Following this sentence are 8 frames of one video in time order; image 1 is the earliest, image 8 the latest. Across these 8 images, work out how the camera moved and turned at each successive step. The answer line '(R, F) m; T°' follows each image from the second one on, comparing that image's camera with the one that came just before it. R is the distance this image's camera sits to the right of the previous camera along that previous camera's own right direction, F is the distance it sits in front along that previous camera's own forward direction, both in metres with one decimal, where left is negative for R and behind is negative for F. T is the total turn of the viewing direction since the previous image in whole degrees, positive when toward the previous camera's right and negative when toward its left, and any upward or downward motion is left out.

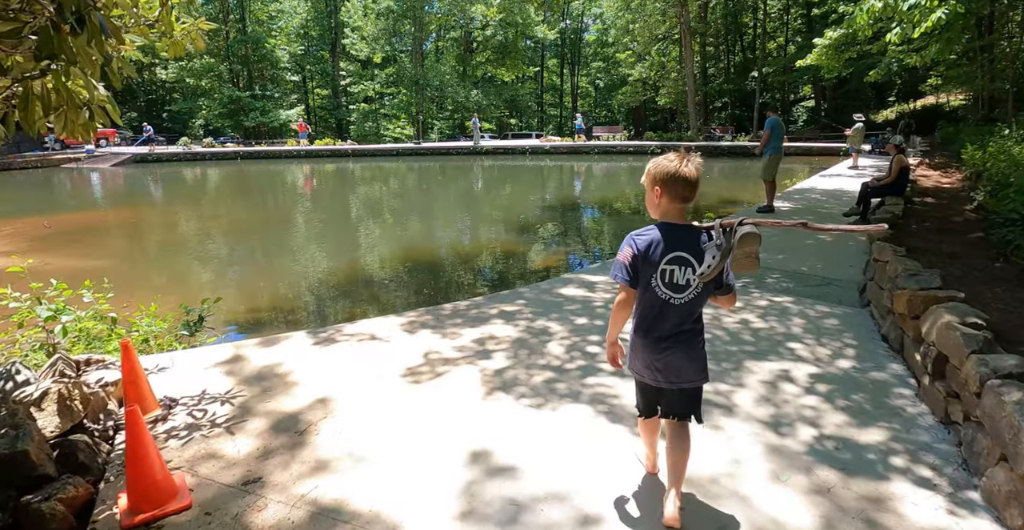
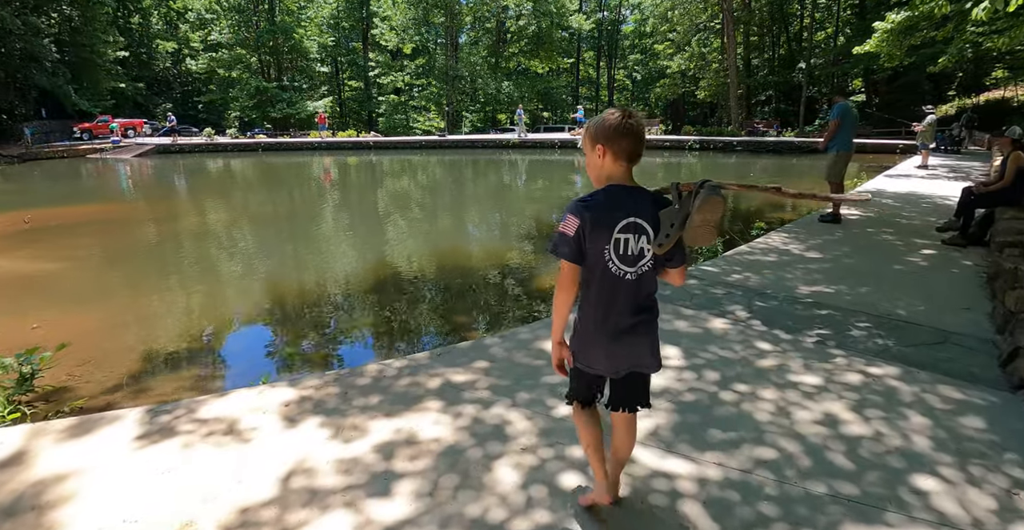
(+0.4, +1.4) m; -3°
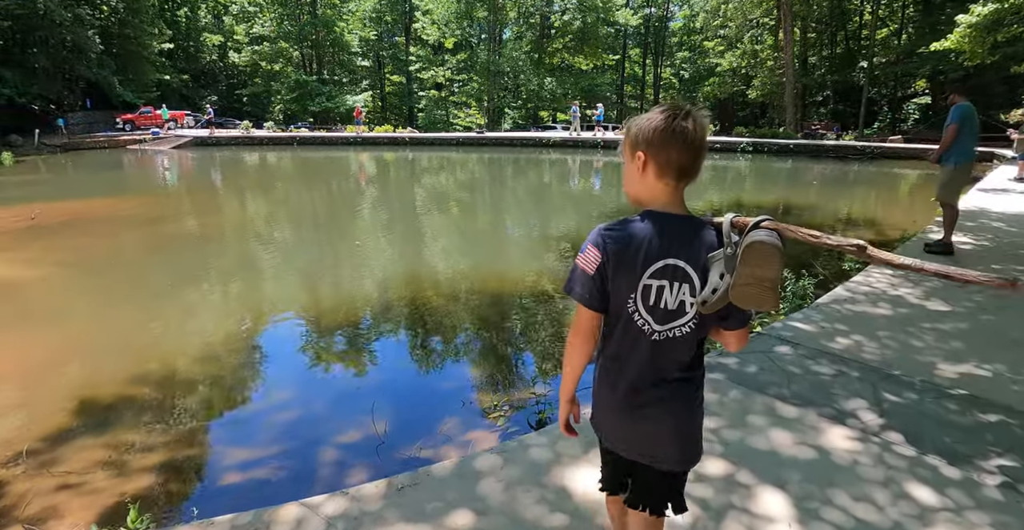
(+0.1, +1.1) m; -4°
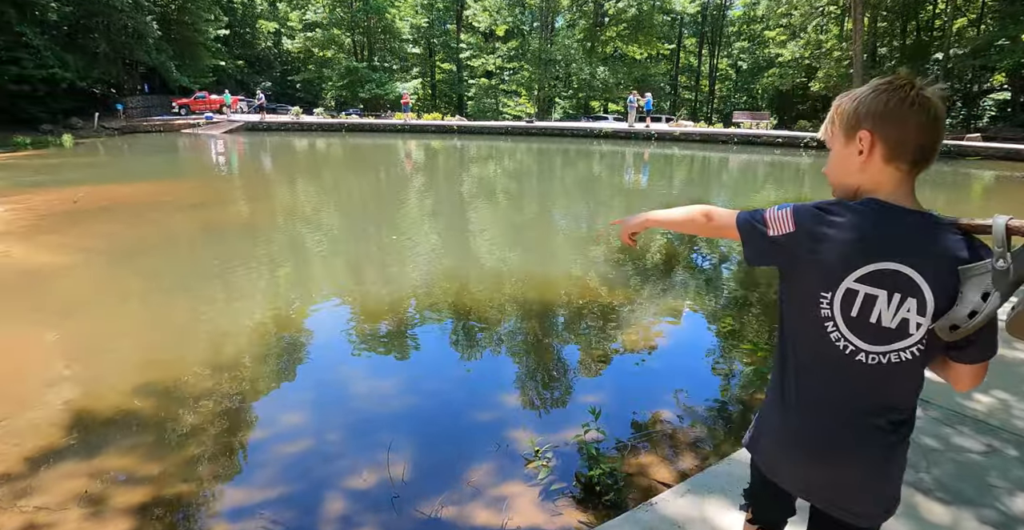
(0.0, +0.6) m; -4°
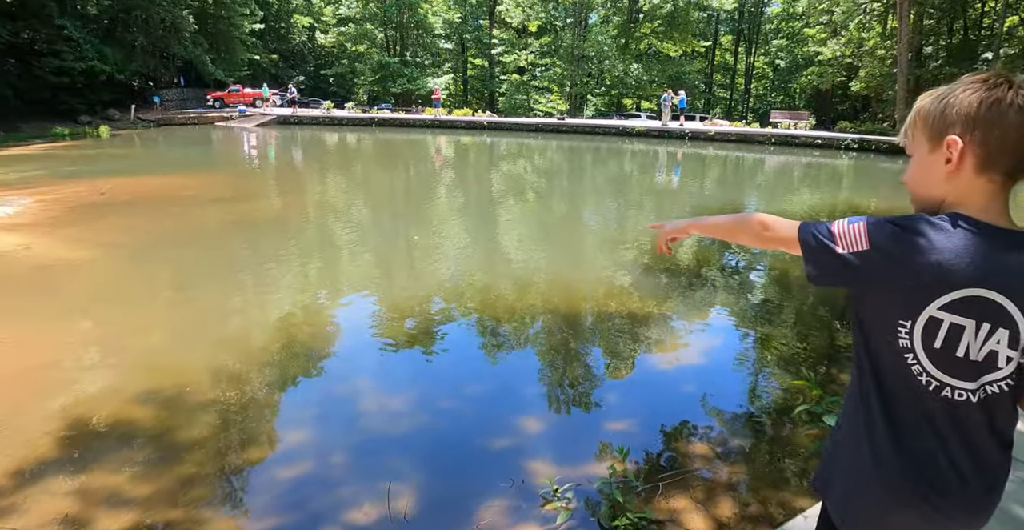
(0.0, +0.3) m; -3°
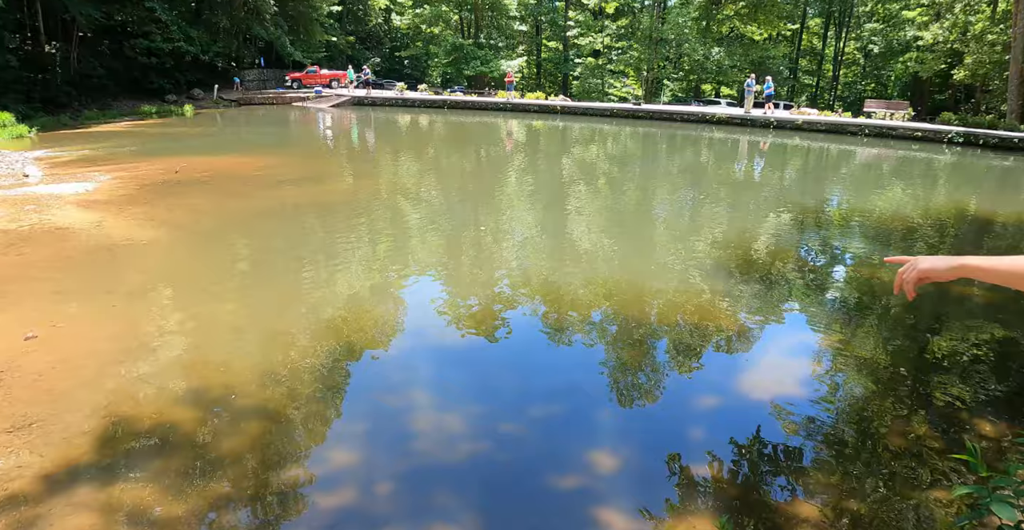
(-0.1, +0.4) m; -6°
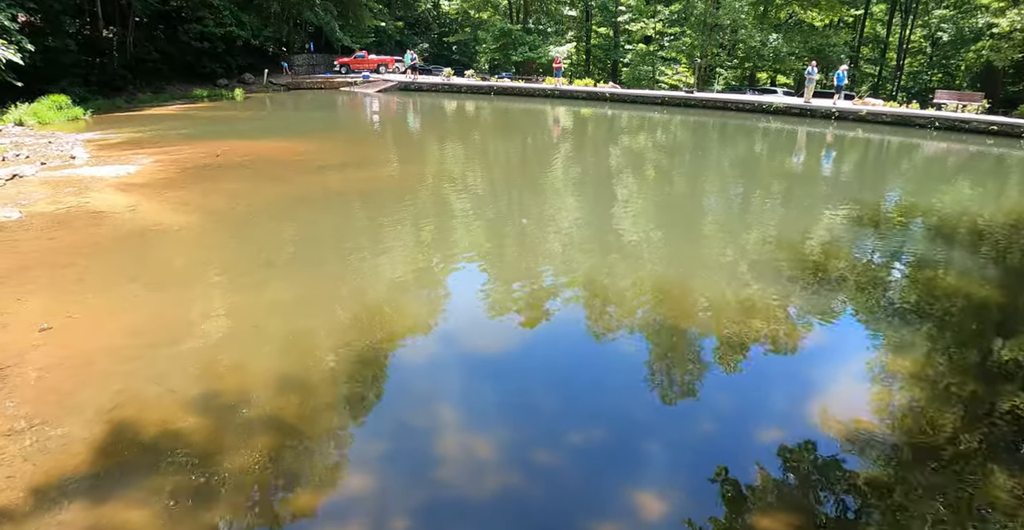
(0.0, +0.4) m; -4°
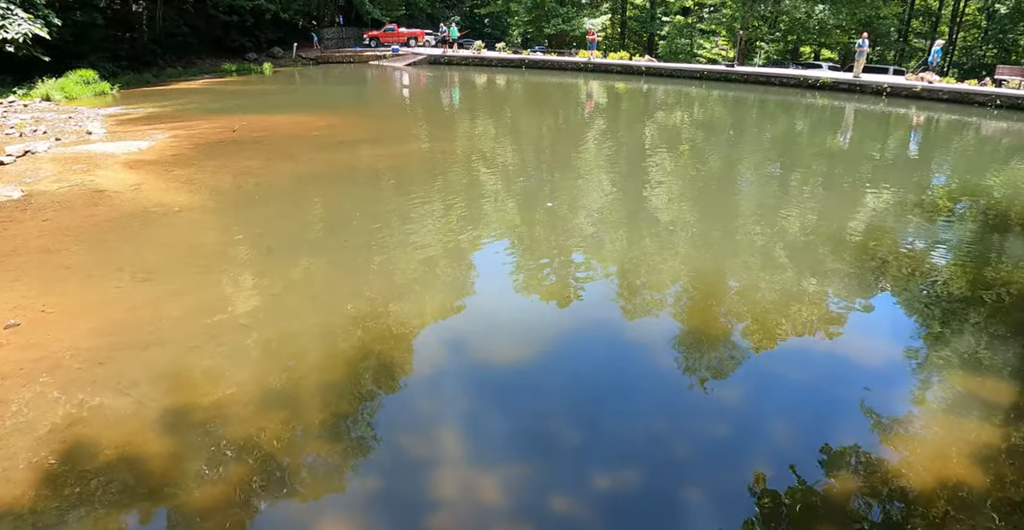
(0.0, +0.5) m; -3°
